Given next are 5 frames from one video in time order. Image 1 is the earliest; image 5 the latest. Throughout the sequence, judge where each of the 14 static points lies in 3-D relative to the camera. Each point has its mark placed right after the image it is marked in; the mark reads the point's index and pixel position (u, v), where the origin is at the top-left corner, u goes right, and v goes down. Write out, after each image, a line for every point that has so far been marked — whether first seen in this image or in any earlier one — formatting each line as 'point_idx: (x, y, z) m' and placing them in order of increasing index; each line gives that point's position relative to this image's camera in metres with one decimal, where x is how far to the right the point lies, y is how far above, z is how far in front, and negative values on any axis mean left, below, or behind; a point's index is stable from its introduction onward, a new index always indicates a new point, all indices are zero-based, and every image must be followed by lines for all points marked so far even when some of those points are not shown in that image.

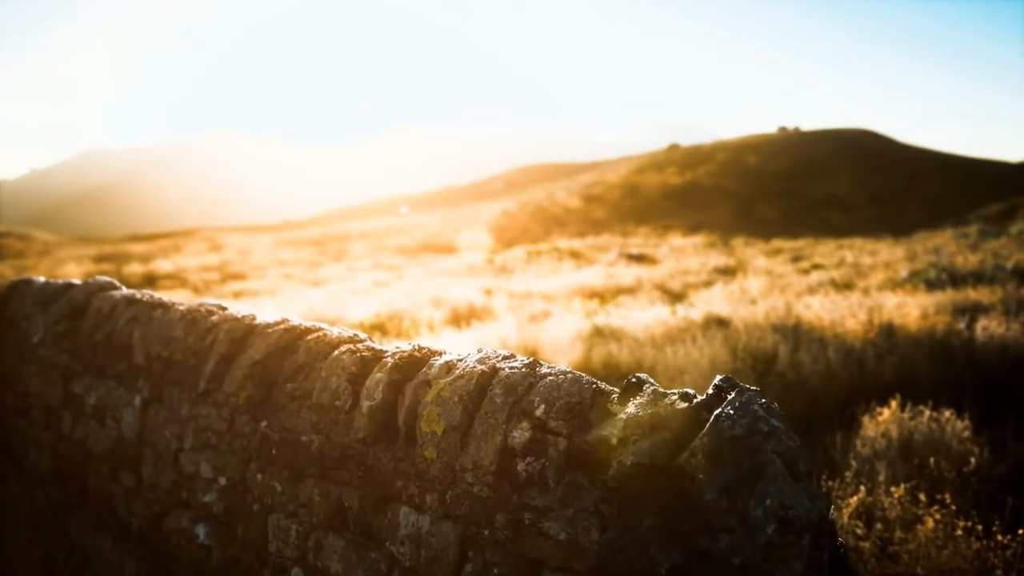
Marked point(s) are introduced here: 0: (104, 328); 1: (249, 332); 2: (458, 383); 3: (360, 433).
0: (-2.8, -0.3, +4.5) m
1: (-1.4, -0.2, +3.6) m
2: (-0.2, -0.4, +2.6) m
3: (-0.7, -0.6, +2.8) m
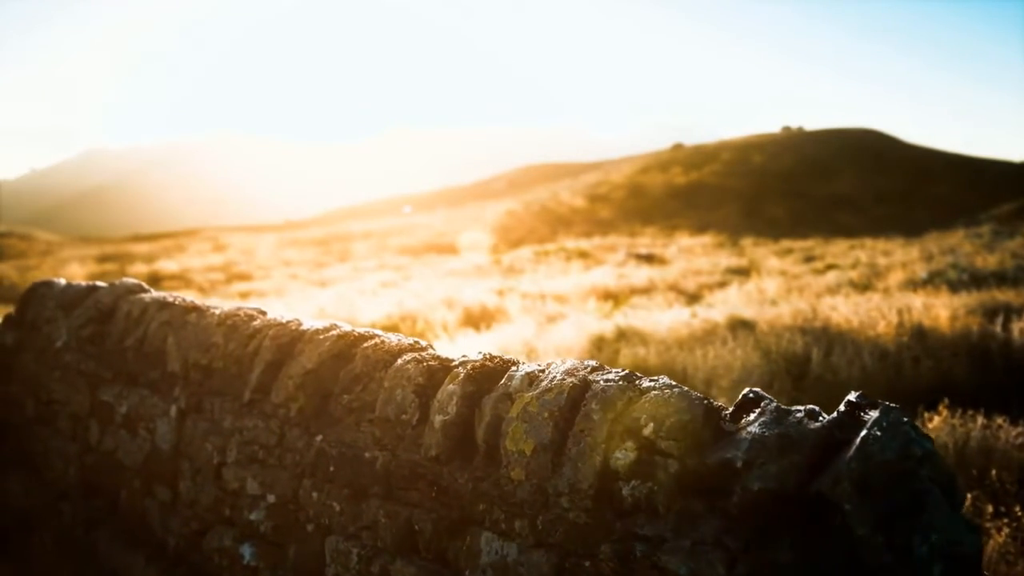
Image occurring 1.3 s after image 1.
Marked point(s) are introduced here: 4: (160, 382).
0: (-2.4, -0.3, +4.2) m
1: (-1.1, -0.3, +3.4) m
2: (+0.1, -0.4, +2.4) m
3: (-0.3, -0.6, +2.6) m
4: (-2.1, -0.6, +3.9) m
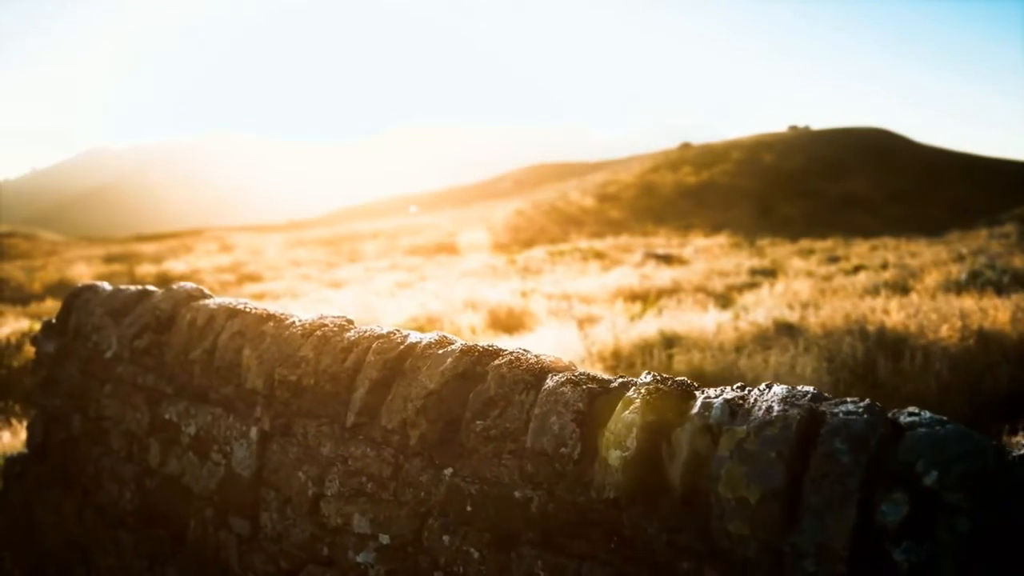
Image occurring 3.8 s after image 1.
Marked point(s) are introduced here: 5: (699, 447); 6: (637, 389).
0: (-1.8, -0.3, +3.8) m
1: (-0.5, -0.3, +3.0) m
2: (+0.7, -0.4, +1.9) m
3: (+0.3, -0.7, +2.2) m
4: (-1.5, -0.6, +3.5) m
5: (+0.6, -0.5, +2.1) m
6: (+0.4, -0.4, +2.3) m
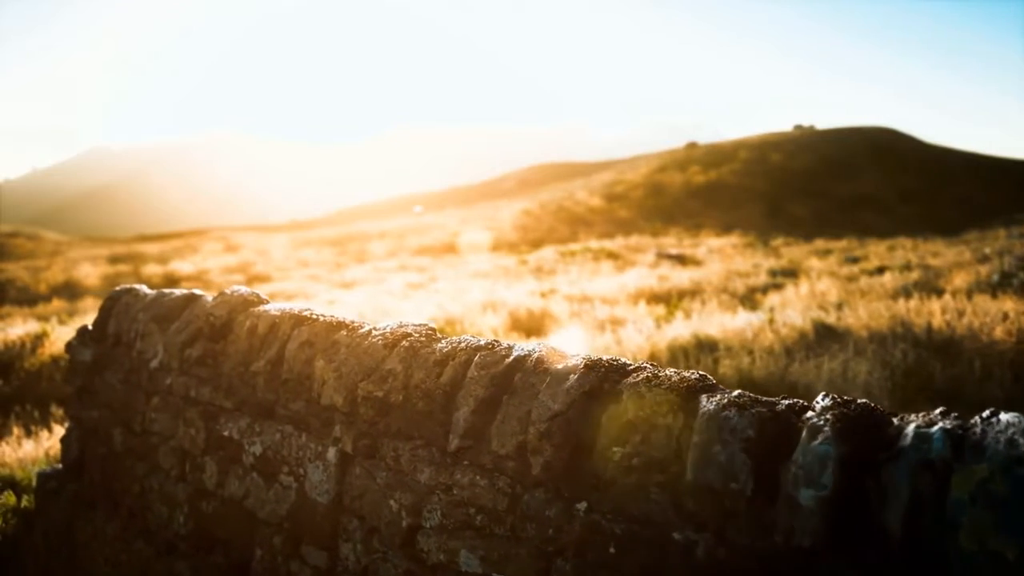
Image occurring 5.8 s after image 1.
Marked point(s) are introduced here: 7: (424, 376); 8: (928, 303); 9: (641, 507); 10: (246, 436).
0: (-1.3, -0.4, +3.5) m
1: (0.0, -0.3, +2.6) m
2: (+1.2, -0.4, +1.6) m
3: (+0.8, -0.7, +1.8) m
4: (-1.0, -0.6, +3.2) m
5: (+1.1, -0.5, +1.7) m
6: (+0.9, -0.4, +2.0) m
7: (-0.4, -0.4, +2.8) m
8: (+7.6, -0.3, +12.1) m
9: (+0.4, -0.7, +2.1) m
10: (-1.4, -0.8, +3.4) m
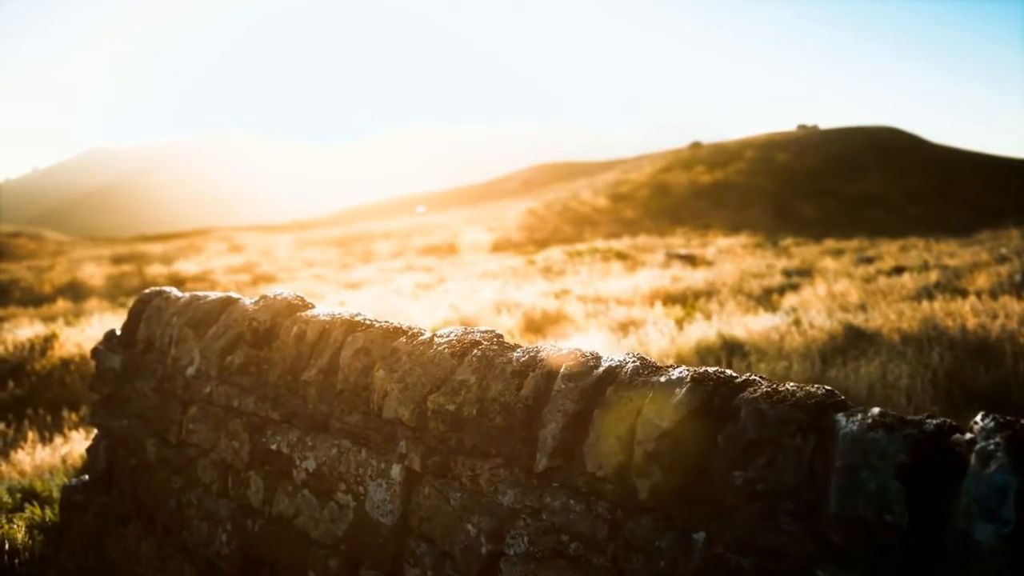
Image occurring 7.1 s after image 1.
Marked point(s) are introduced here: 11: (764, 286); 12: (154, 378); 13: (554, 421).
0: (-1.0, -0.4, +3.3) m
1: (+0.3, -0.3, +2.4) m
2: (+1.6, -0.5, +1.4) m
3: (+1.1, -0.7, +1.6) m
4: (-0.6, -0.6, +3.0) m
5: (+1.4, -0.5, +1.5) m
6: (+1.3, -0.4, +1.8) m
7: (0.0, -0.4, +2.6) m
8: (+7.9, -0.3, +11.9) m
9: (+0.8, -0.7, +1.9) m
10: (-1.0, -0.8, +3.2) m
11: (+6.6, 0.0, +17.4) m
12: (-2.2, -0.5, +4.0) m
13: (+0.2, -0.5, +2.4) m
